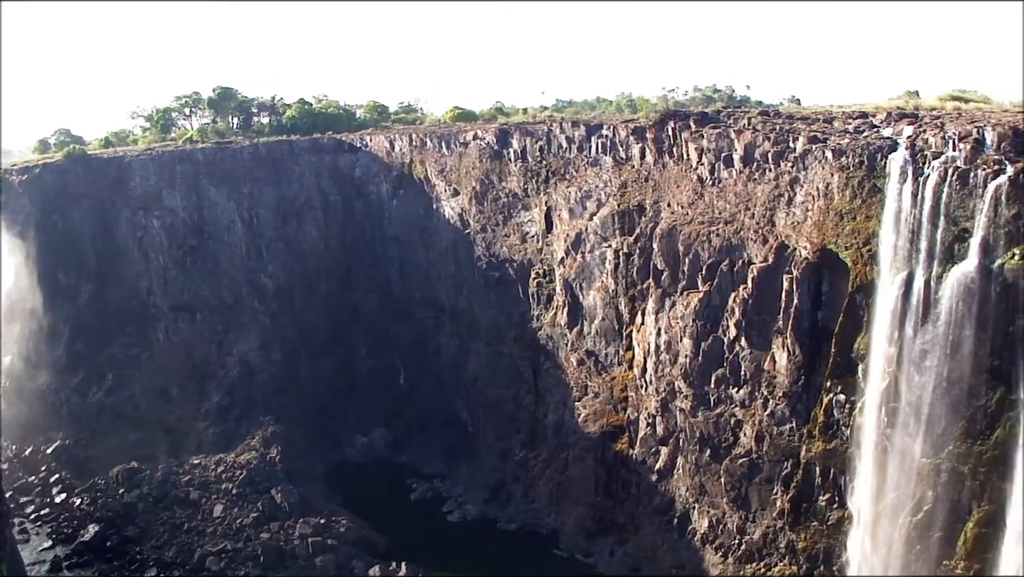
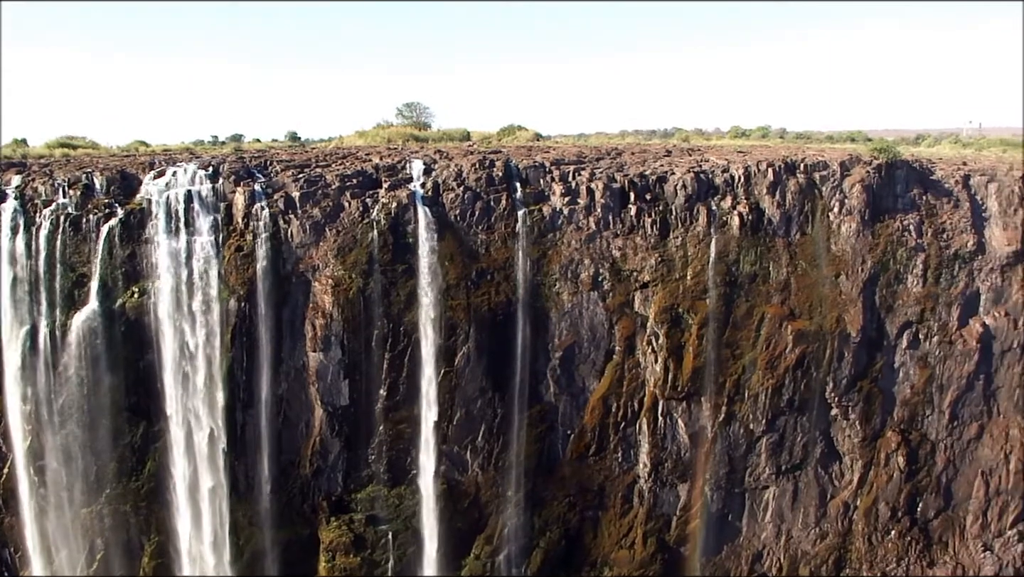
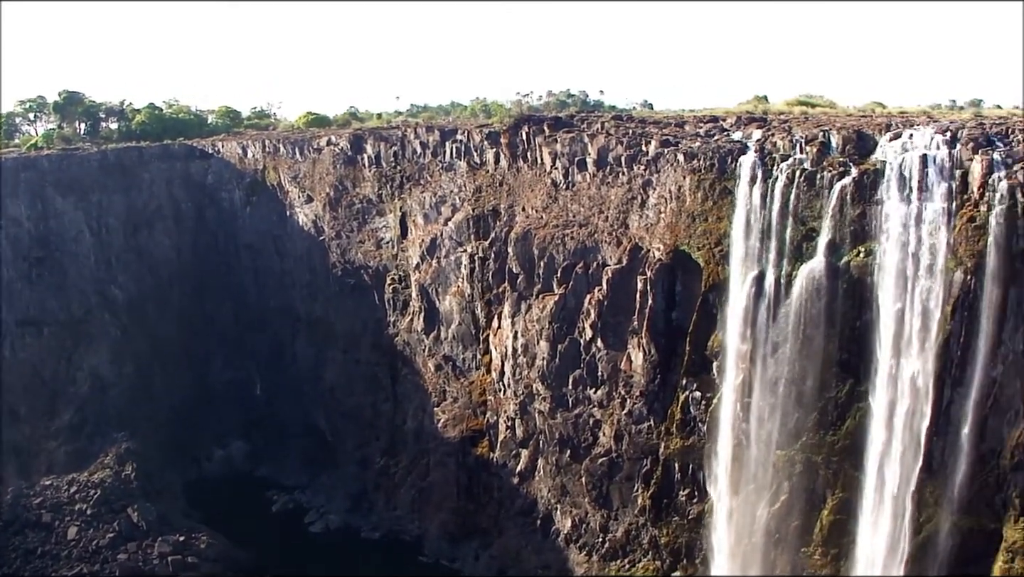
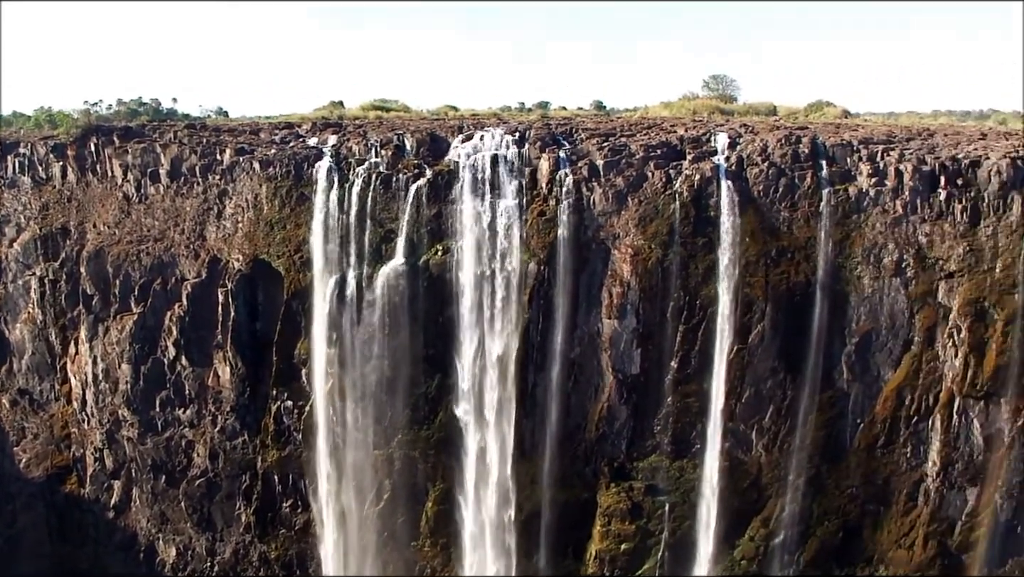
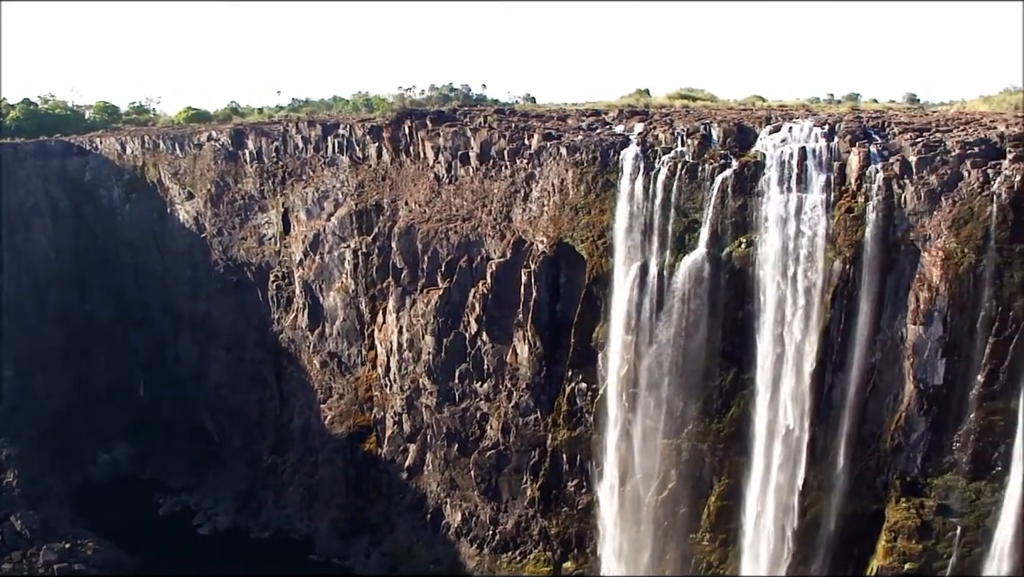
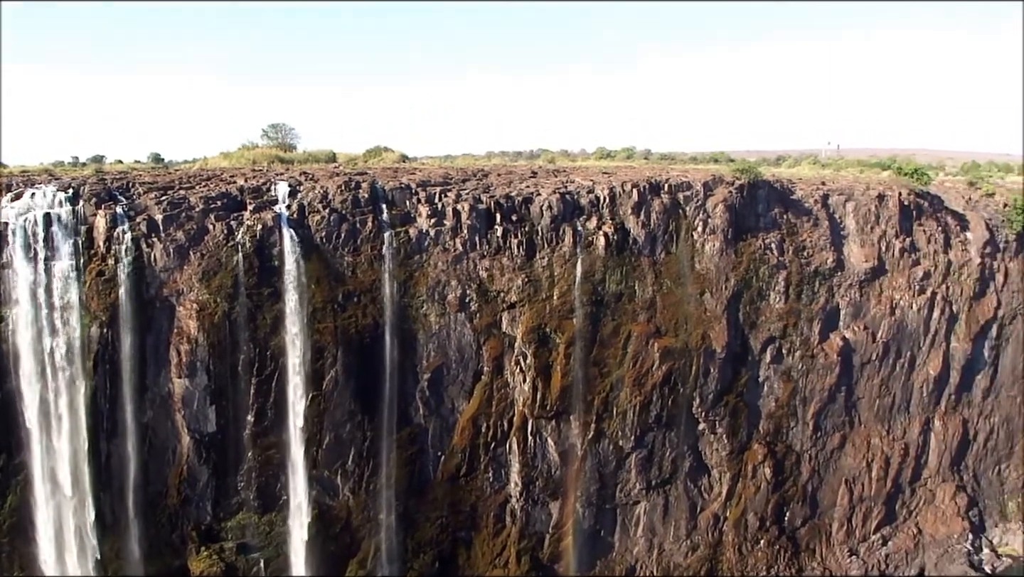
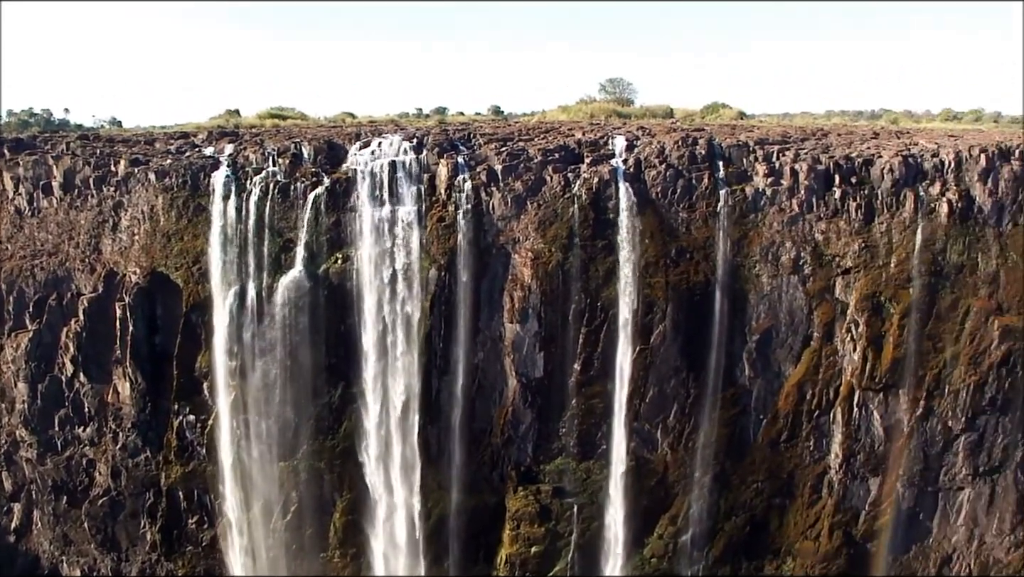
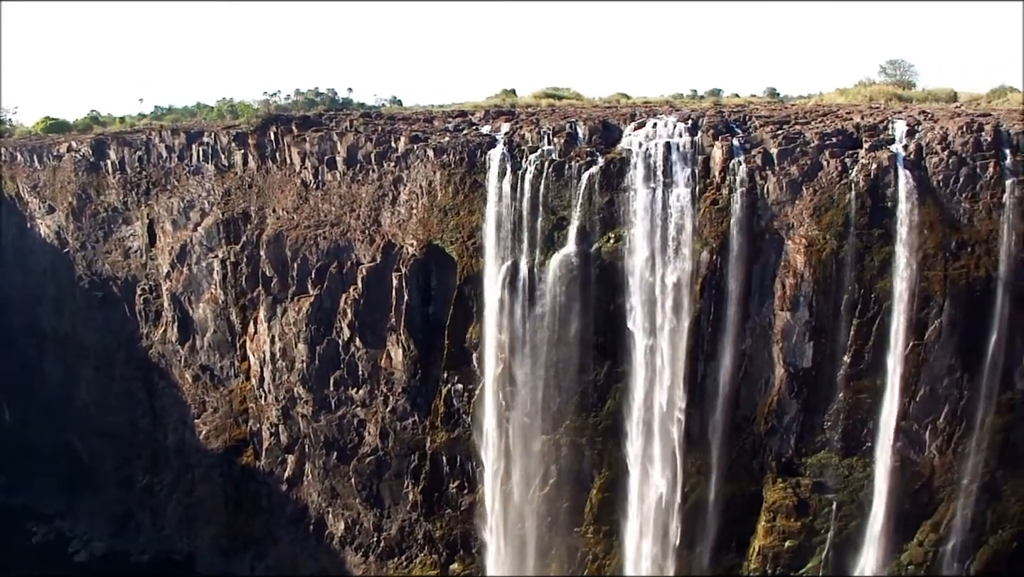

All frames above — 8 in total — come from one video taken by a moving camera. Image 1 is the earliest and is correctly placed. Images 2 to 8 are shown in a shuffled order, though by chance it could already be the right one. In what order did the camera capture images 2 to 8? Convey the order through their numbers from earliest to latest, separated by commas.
3, 5, 8, 4, 7, 2, 6
